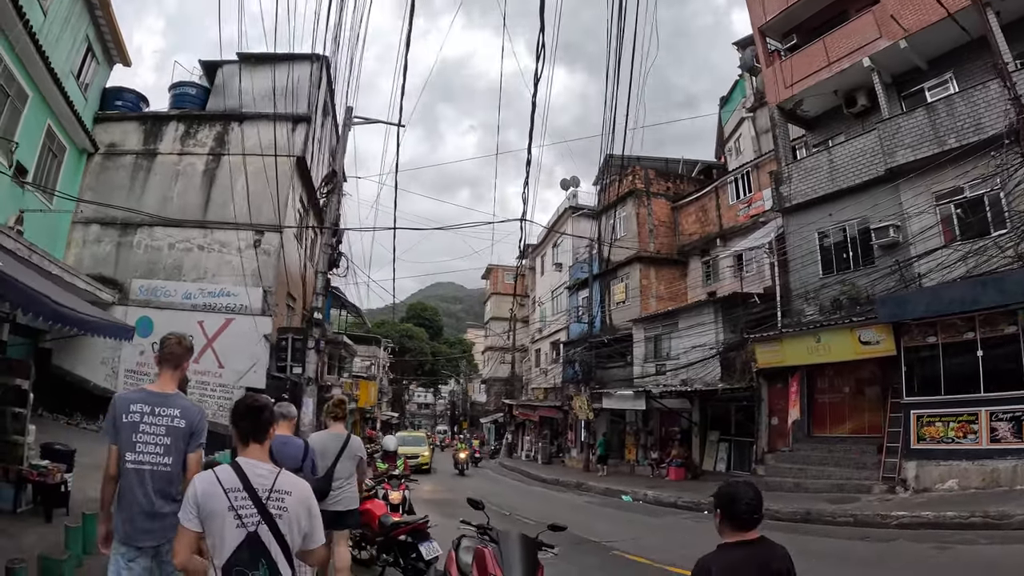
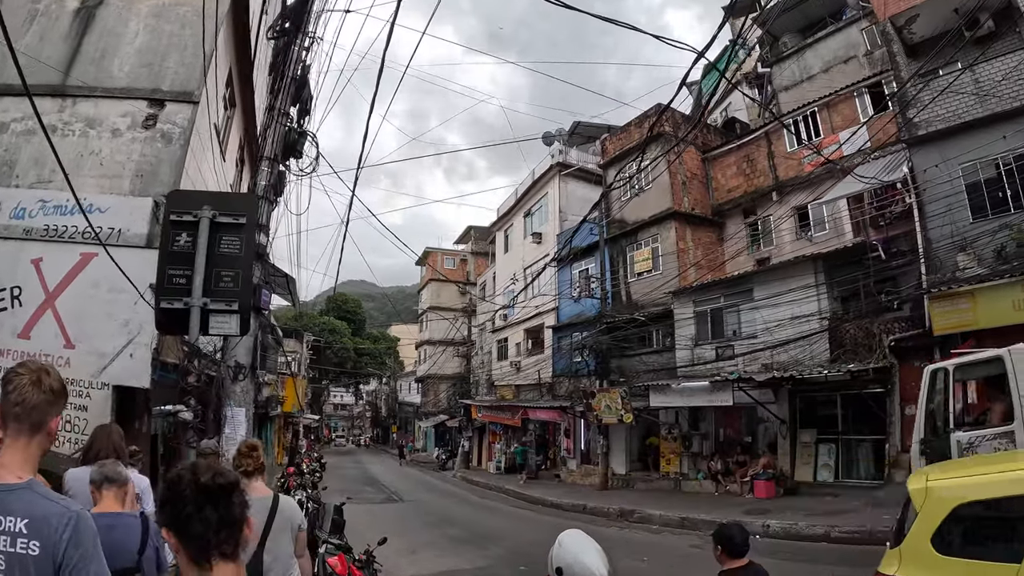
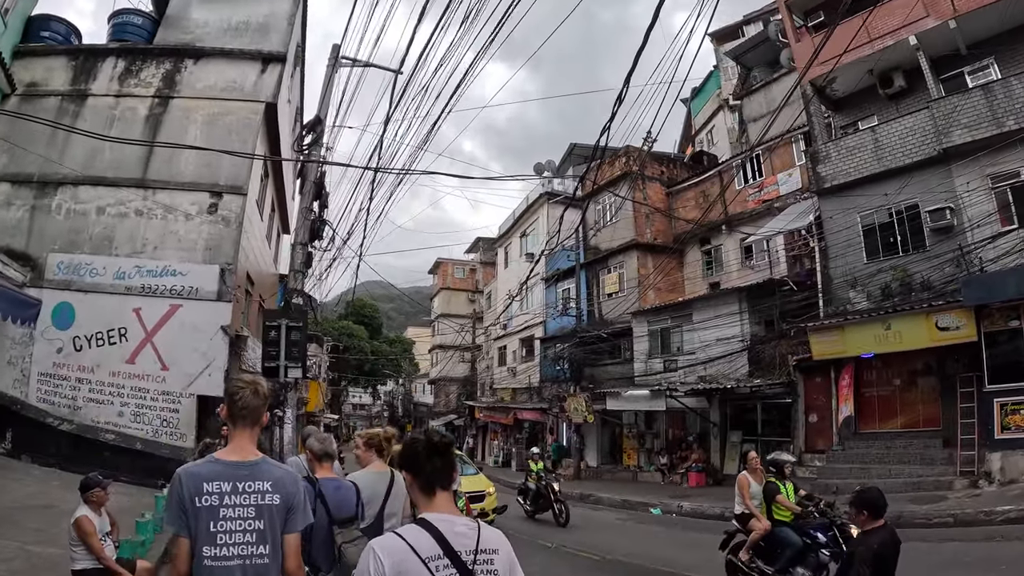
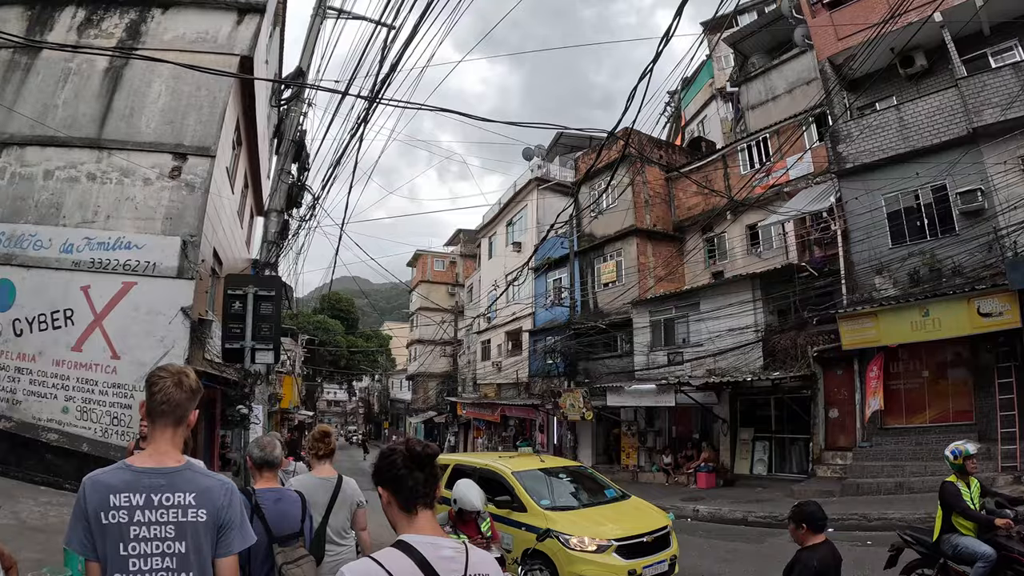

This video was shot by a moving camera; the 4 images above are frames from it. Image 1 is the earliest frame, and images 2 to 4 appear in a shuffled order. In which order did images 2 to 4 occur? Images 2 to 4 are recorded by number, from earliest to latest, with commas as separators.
3, 4, 2
